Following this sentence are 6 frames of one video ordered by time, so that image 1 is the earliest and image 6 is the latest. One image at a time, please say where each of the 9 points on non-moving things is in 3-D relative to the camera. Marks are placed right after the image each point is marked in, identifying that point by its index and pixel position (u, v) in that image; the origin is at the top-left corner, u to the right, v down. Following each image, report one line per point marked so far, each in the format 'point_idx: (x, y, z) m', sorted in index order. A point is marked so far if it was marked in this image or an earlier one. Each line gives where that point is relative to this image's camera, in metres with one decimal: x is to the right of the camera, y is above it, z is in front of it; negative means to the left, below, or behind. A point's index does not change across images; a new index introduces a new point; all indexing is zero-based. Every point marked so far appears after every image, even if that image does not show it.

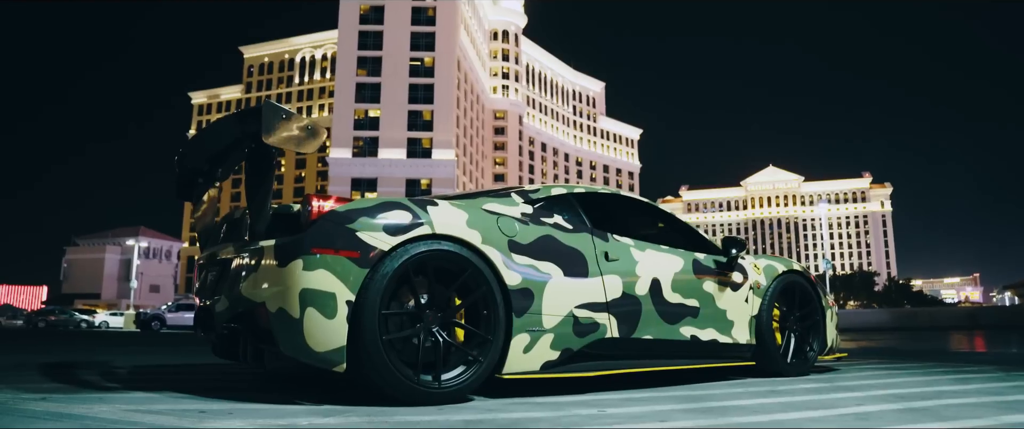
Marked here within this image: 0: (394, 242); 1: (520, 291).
0: (-0.7, -0.2, +4.0) m
1: (0.0, -0.5, +4.4) m
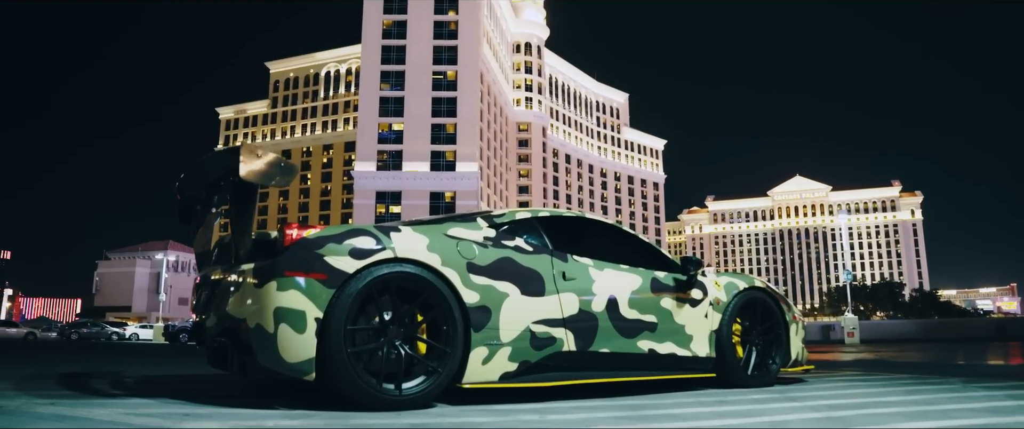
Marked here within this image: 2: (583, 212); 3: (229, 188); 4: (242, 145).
0: (-1.0, -0.3, +4.4) m
1: (-0.2, -0.6, +4.8) m
2: (+0.6, 0.0, +5.8) m
3: (-2.2, +0.2, +5.3) m
4: (-2.2, +0.5, +5.2) m
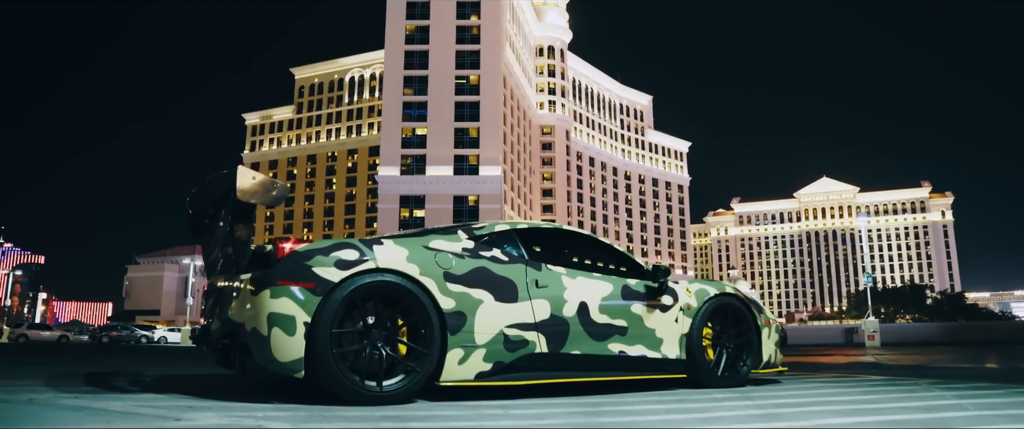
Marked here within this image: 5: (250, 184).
0: (-1.2, -0.4, +5.0) m
1: (-0.4, -0.7, +5.3) m
2: (+0.4, -0.1, +6.3) m
3: (-2.4, 0.0, +5.8) m
4: (-2.4, +0.3, +5.8) m
5: (-2.2, +0.2, +5.8) m
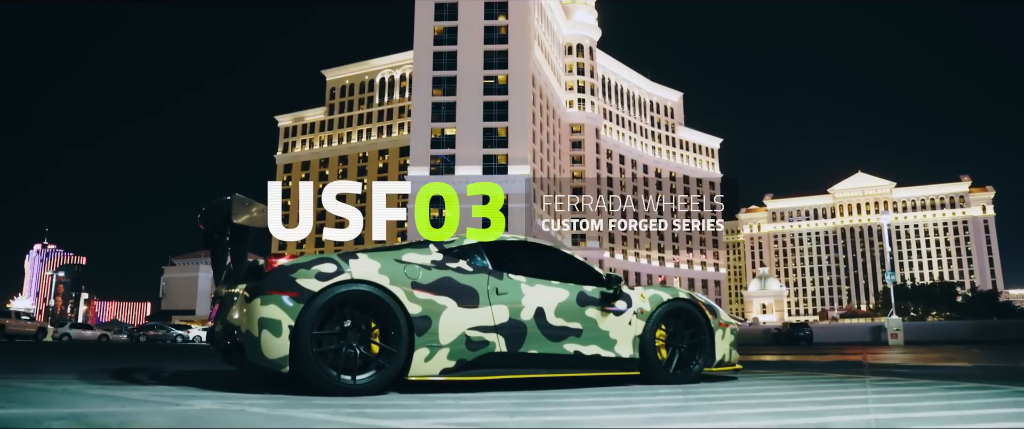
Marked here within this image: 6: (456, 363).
0: (-1.6, -0.6, +5.8) m
1: (-0.8, -0.9, +6.2) m
2: (+0.1, -0.2, +7.1) m
3: (-2.7, -0.1, +6.8) m
4: (-2.7, +0.2, +6.7) m
5: (-2.6, +0.1, +6.7) m
6: (-0.5, -1.3, +6.3) m
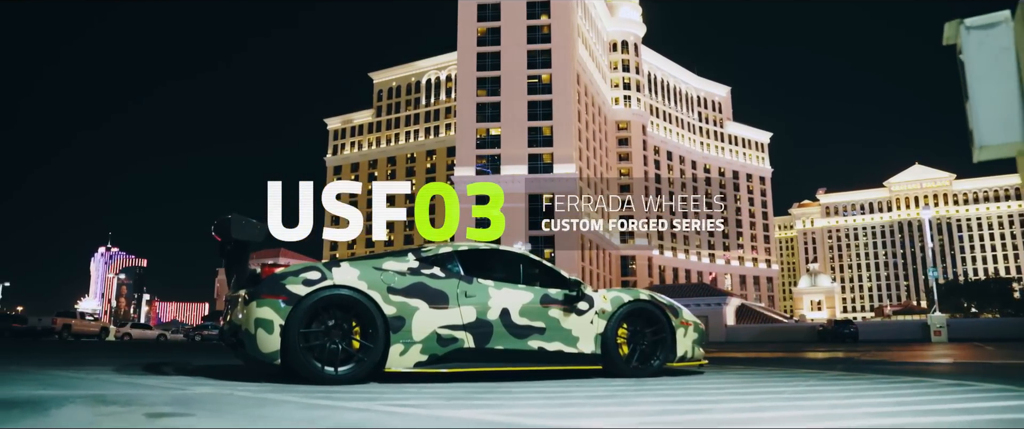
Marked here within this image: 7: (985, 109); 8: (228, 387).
0: (-2.0, -0.7, +6.9) m
1: (-1.2, -1.0, +7.1) m
2: (-0.2, -0.4, +8.0) m
3: (-3.1, -0.3, +7.8) m
4: (-3.1, 0.0, +7.8) m
5: (-2.9, -0.1, +7.8) m
6: (-0.9, -1.5, +7.2) m
7: (+2.5, +0.5, +3.7) m
8: (-2.5, -1.5, +6.1) m
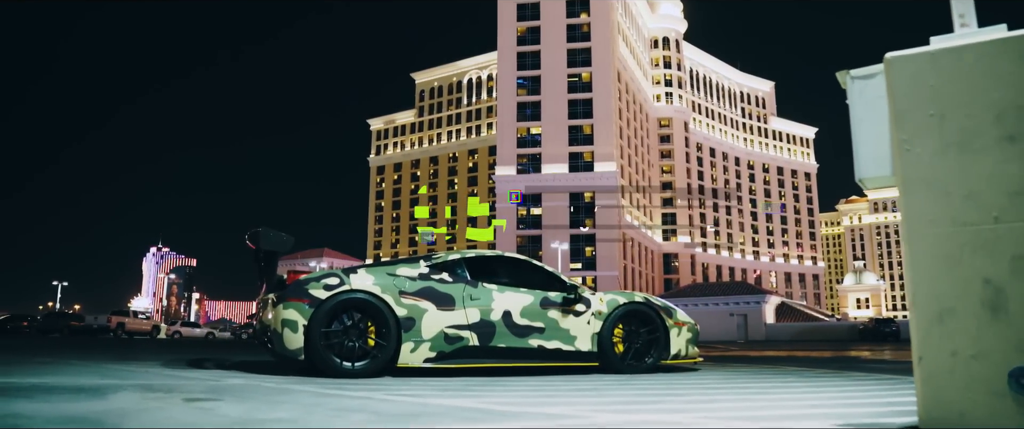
0: (-2.0, -0.9, +7.7) m
1: (-1.2, -1.2, +7.9) m
2: (-0.2, -0.5, +8.8) m
3: (-3.0, -0.4, +8.8) m
4: (-3.1, -0.1, +8.7) m
5: (-2.9, -0.2, +8.7) m
6: (-0.9, -1.6, +8.0) m
7: (+2.3, +0.4, +4.3) m
8: (-2.5, -1.6, +7.0) m
